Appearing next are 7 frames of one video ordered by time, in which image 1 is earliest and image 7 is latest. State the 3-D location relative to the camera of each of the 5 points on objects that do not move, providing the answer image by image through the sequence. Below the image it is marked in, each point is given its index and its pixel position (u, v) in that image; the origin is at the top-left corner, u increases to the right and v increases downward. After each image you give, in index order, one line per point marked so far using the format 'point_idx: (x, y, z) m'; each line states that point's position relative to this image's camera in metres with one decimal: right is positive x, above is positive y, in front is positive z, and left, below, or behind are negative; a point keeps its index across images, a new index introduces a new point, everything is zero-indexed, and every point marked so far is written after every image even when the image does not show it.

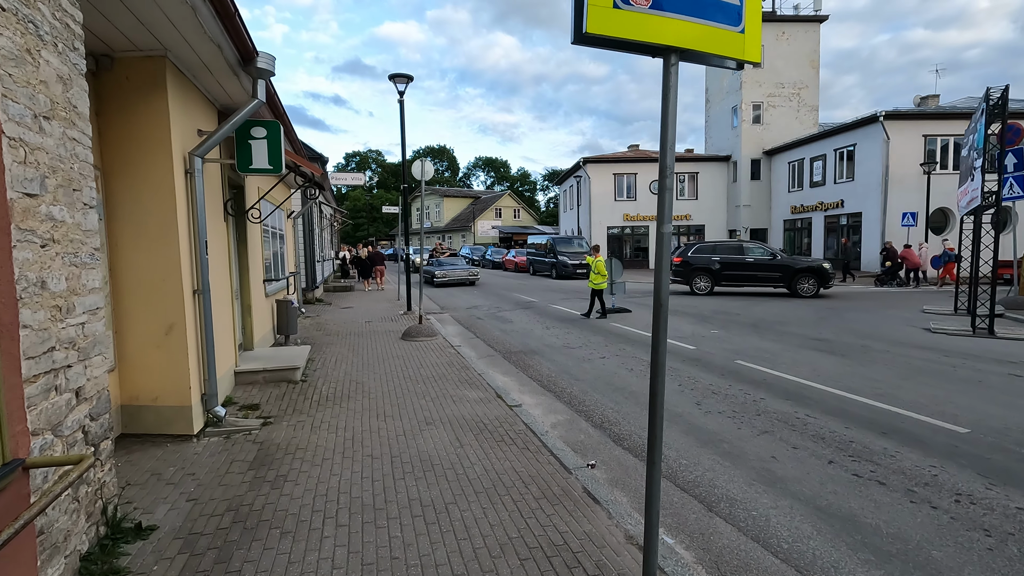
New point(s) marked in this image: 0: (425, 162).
0: (-1.8, +2.6, +10.9) m
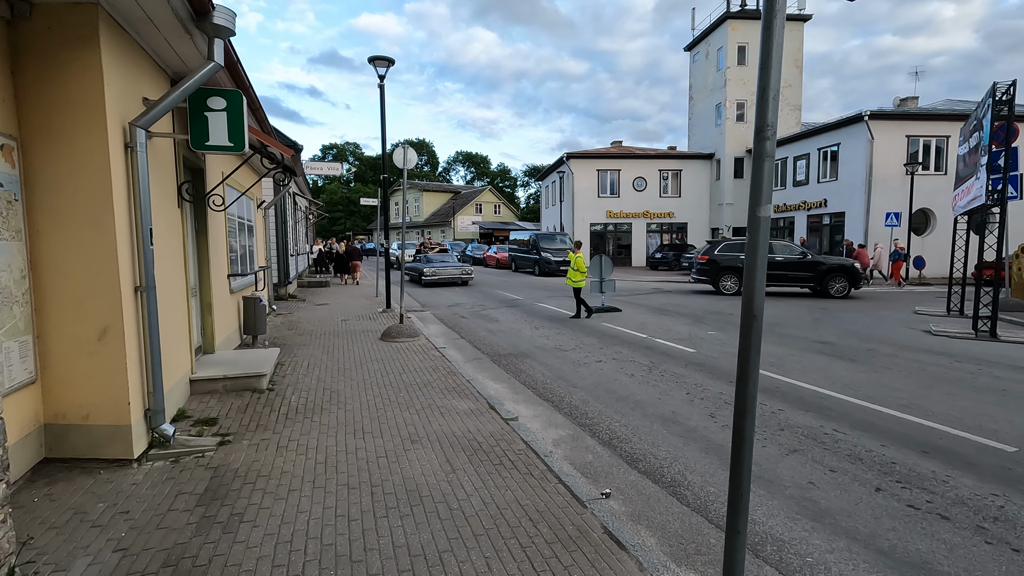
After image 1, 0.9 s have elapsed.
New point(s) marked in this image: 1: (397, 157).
0: (-2.0, +2.6, +10.1) m
1: (-2.2, +2.4, +10.1) m
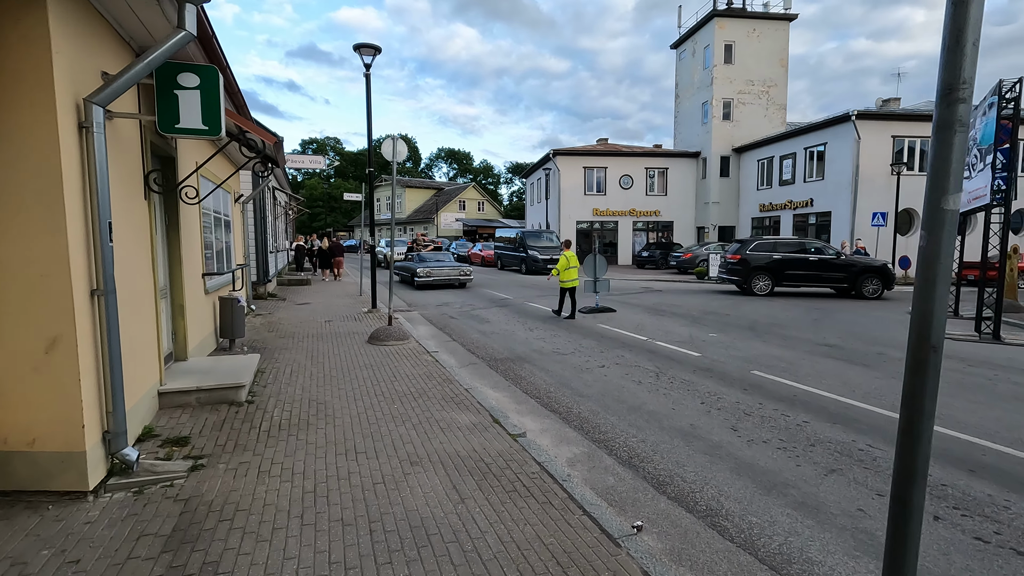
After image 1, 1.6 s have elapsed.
0: (-2.0, +2.6, +9.5) m
1: (-2.2, +2.4, +9.5) m
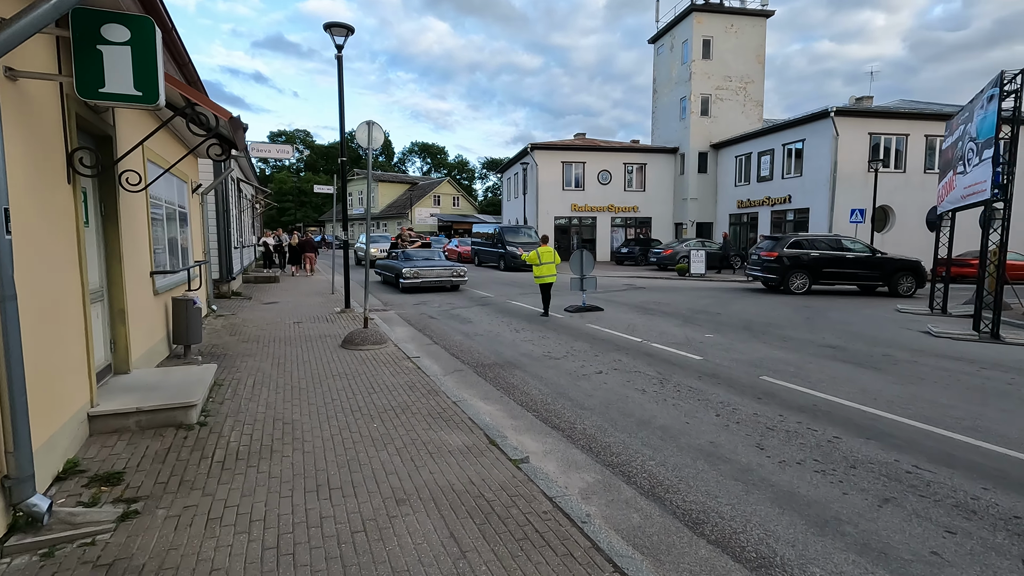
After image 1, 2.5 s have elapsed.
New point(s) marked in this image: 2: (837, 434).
0: (-2.3, +2.7, +8.7) m
1: (-2.4, +2.4, +8.7) m
2: (+3.0, -1.3, +4.9) m
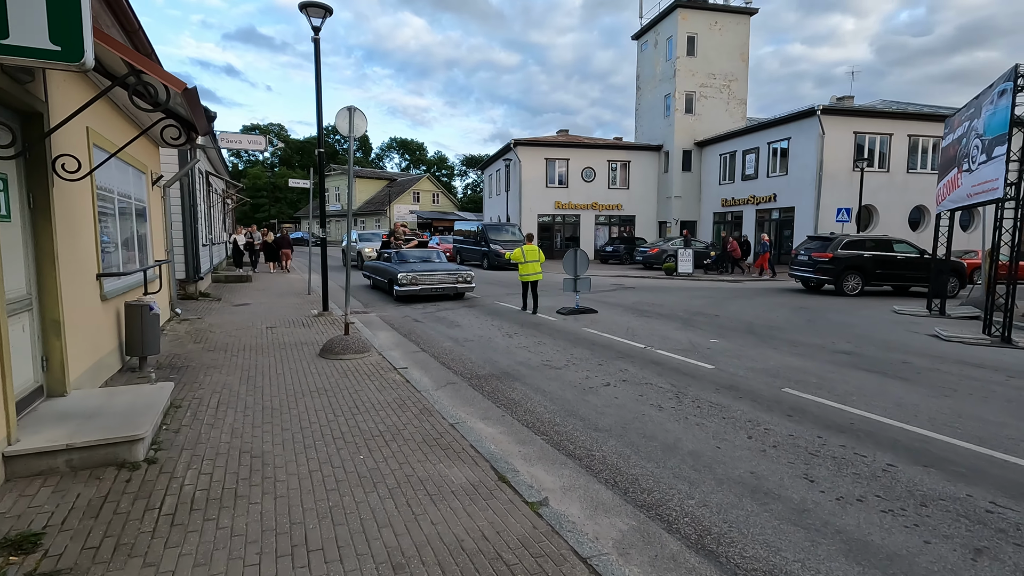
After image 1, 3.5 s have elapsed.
0: (-2.3, +2.6, +7.9) m
1: (-2.5, +2.4, +7.8) m
2: (+3.1, -1.4, +4.3) m
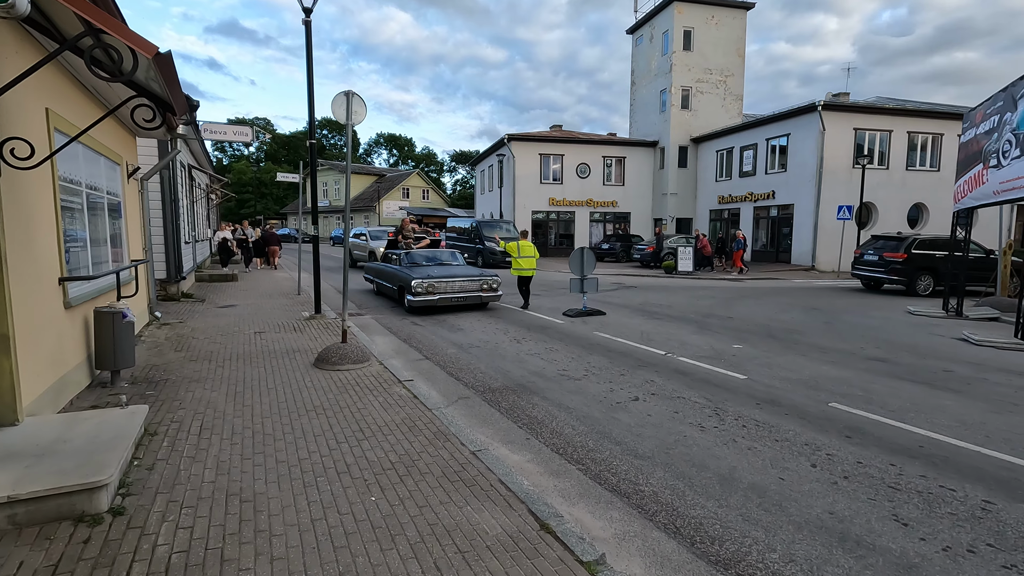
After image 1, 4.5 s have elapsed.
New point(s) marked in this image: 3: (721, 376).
0: (-2.1, +2.6, +7.2) m
1: (-2.3, +2.4, +7.1) m
2: (+3.3, -1.5, +3.8) m
3: (+2.7, -1.1, +6.9) m
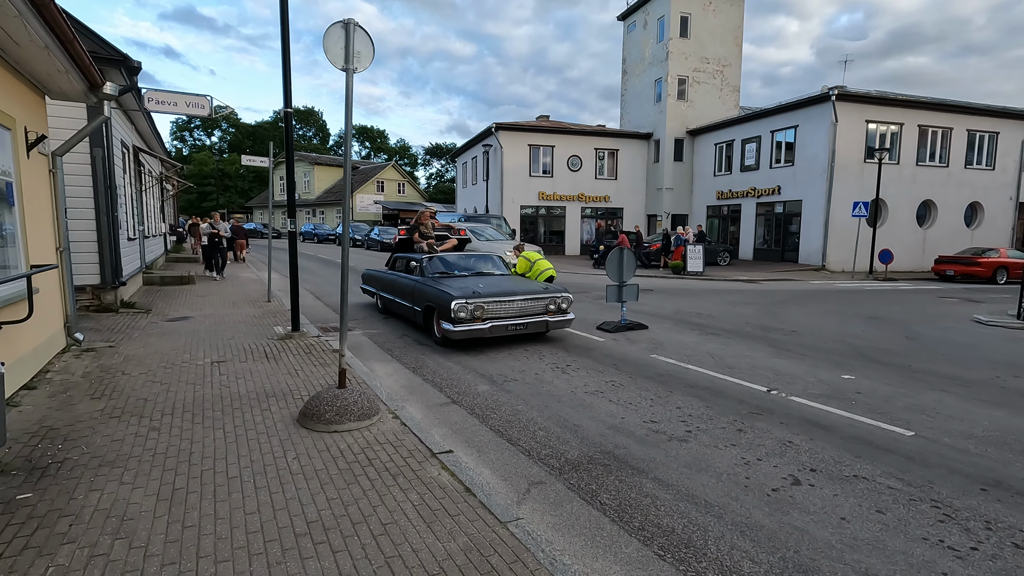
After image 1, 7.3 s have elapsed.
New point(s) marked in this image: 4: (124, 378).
0: (-1.4, +2.4, +4.9) m
1: (-1.6, +2.2, +4.9) m
2: (+4.2, -1.7, +1.8) m
3: (+3.4, -1.3, +5.0) m
4: (-4.3, -1.0, +5.9) m
